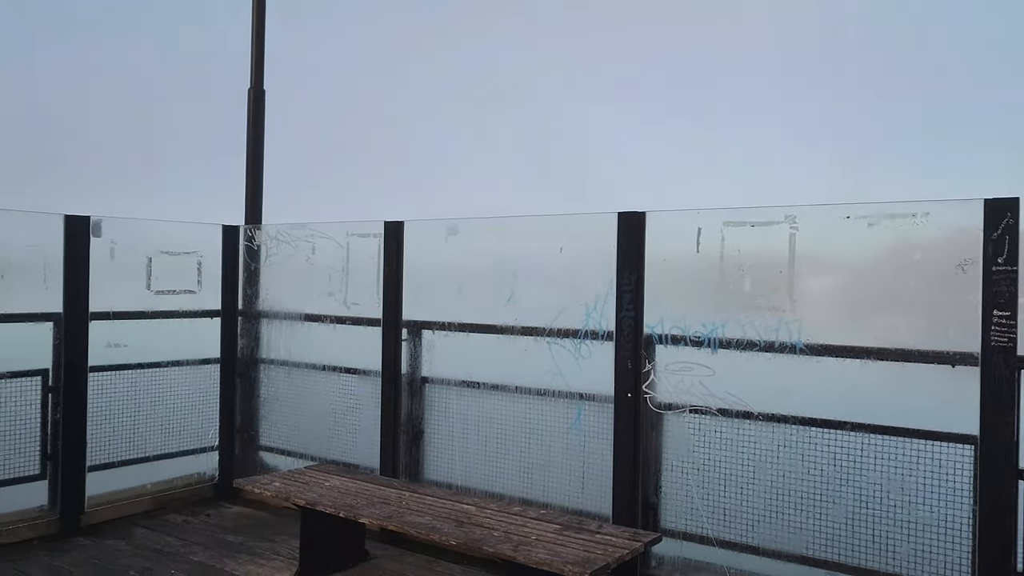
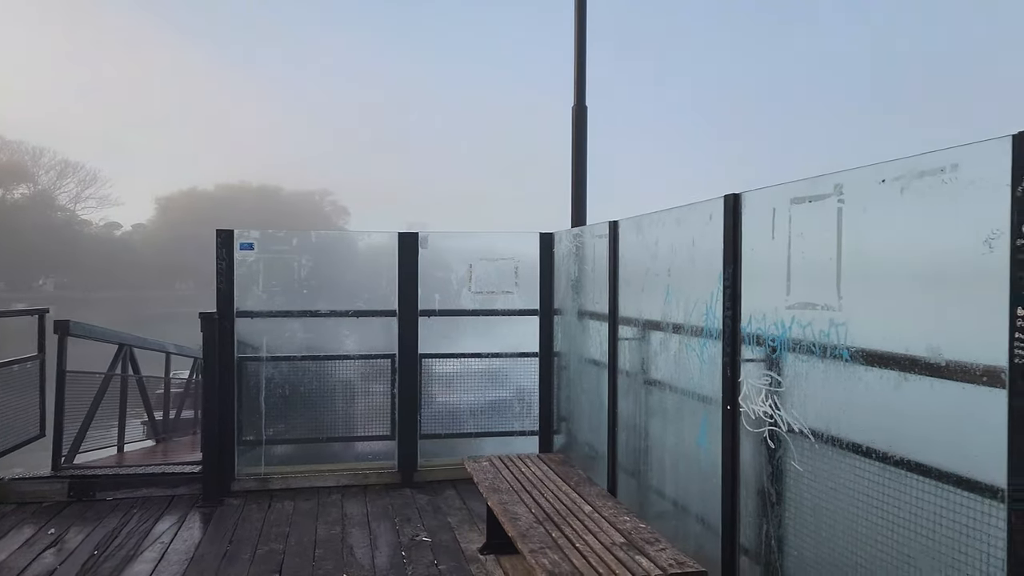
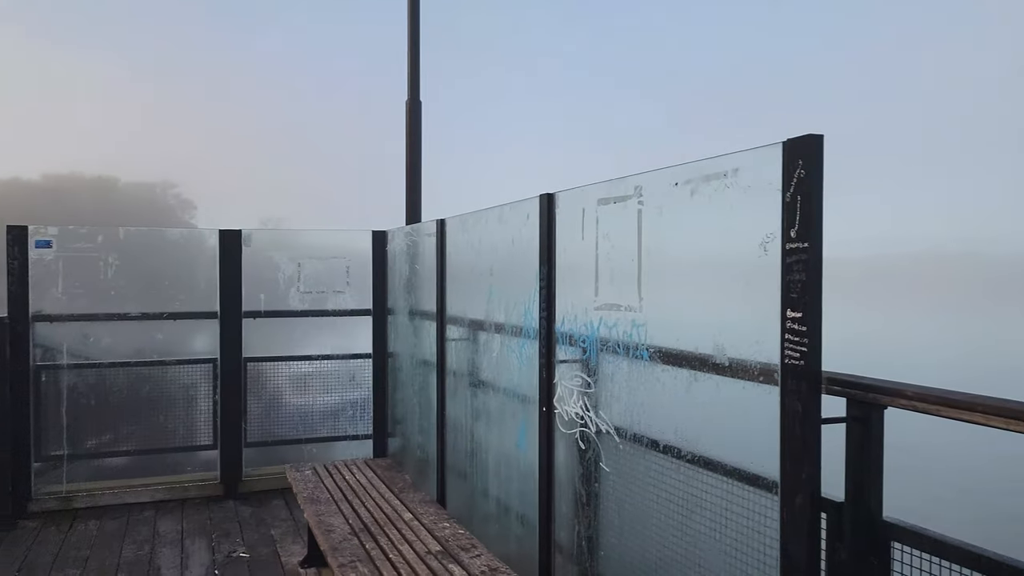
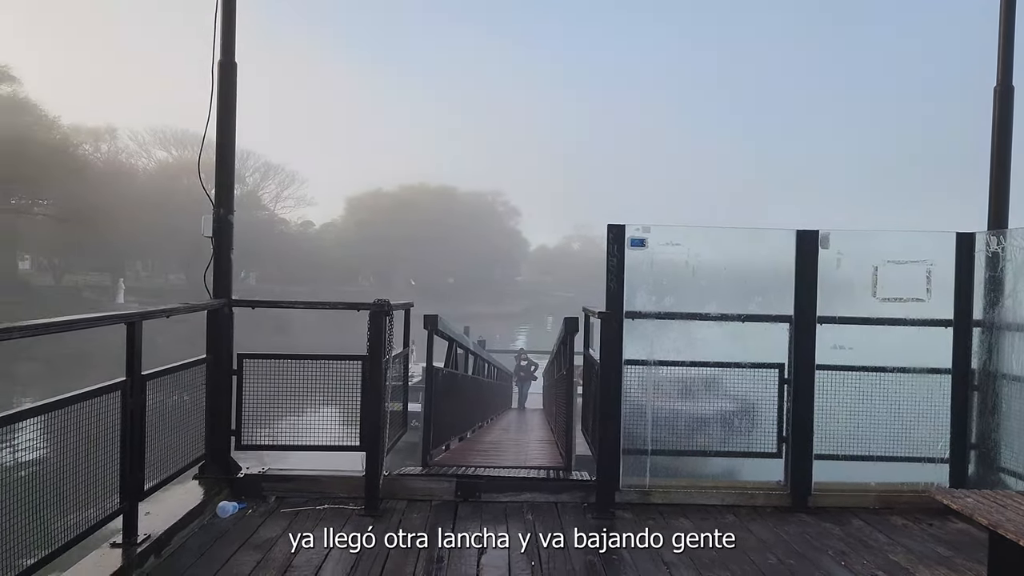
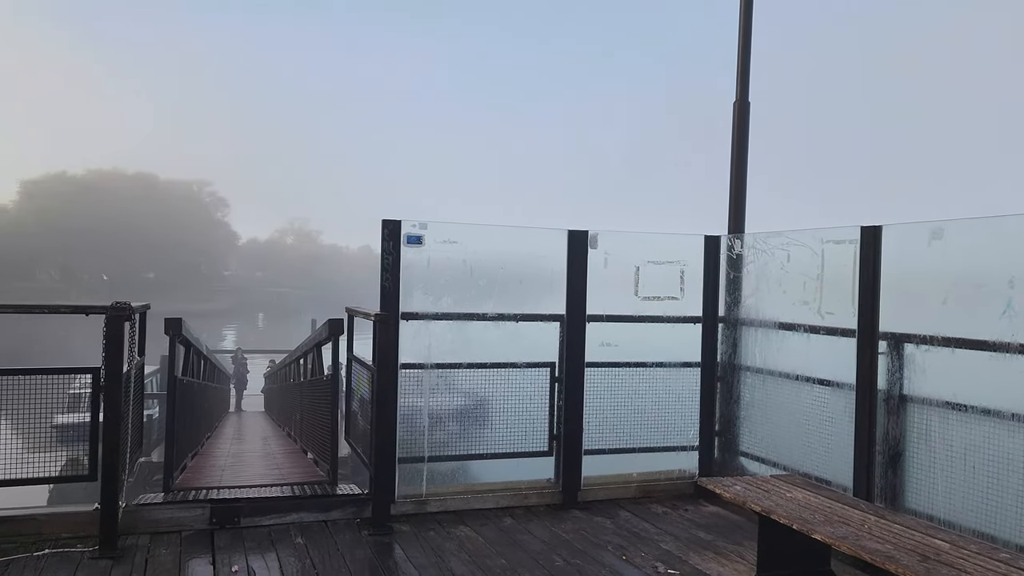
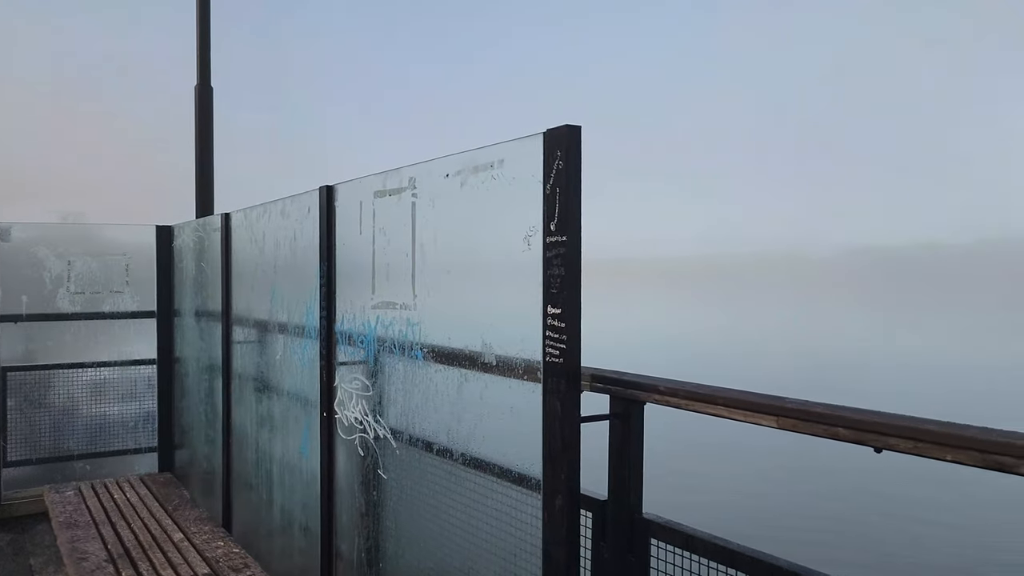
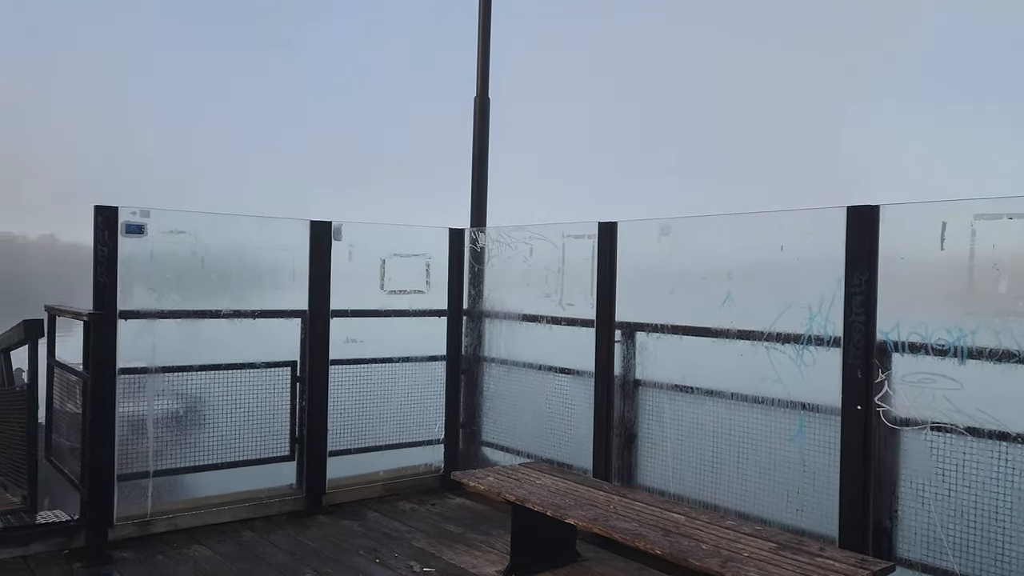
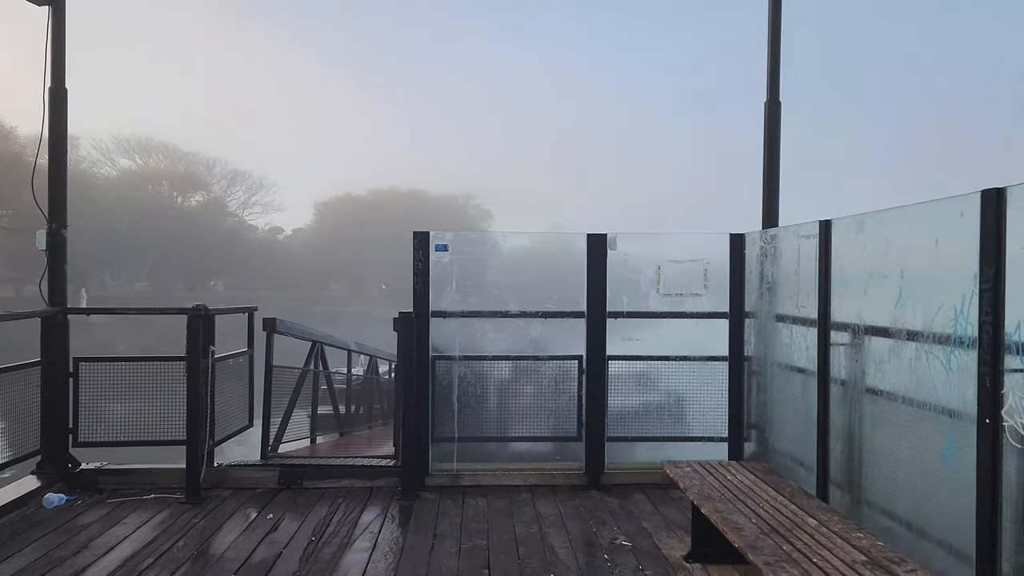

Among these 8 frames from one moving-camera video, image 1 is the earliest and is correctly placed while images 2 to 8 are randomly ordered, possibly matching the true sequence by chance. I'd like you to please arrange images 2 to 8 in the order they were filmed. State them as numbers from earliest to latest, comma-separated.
7, 5, 4, 8, 2, 3, 6
